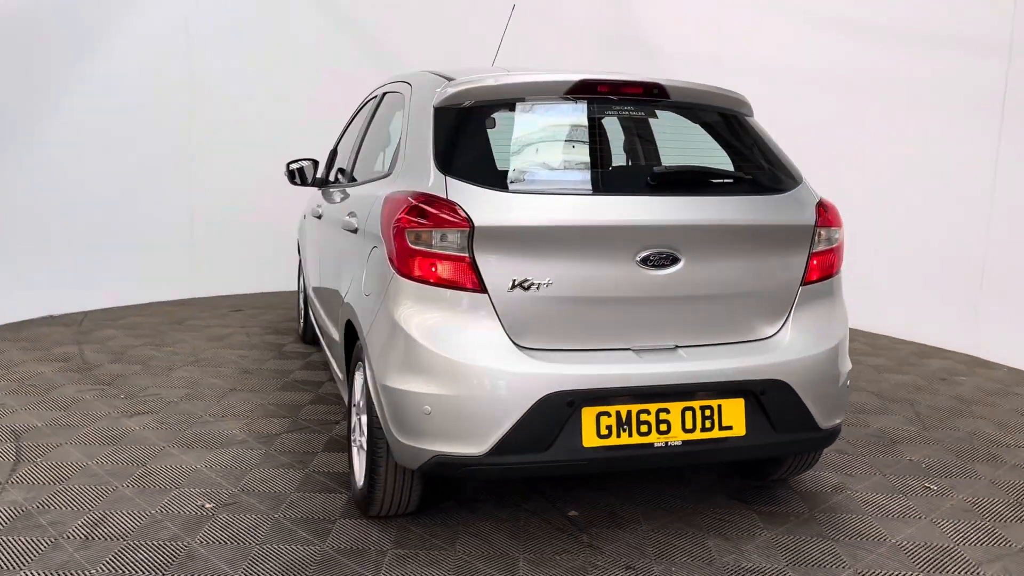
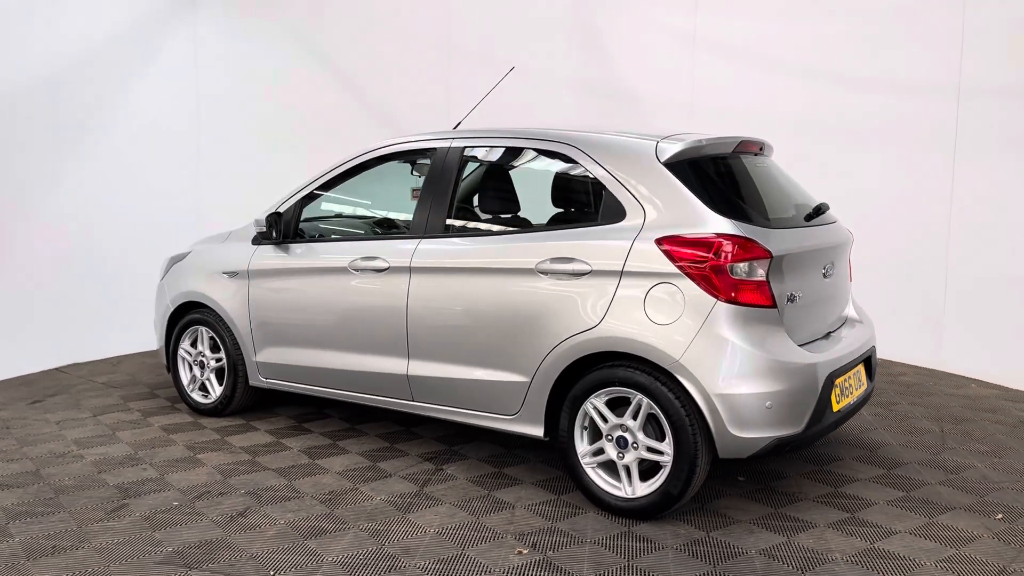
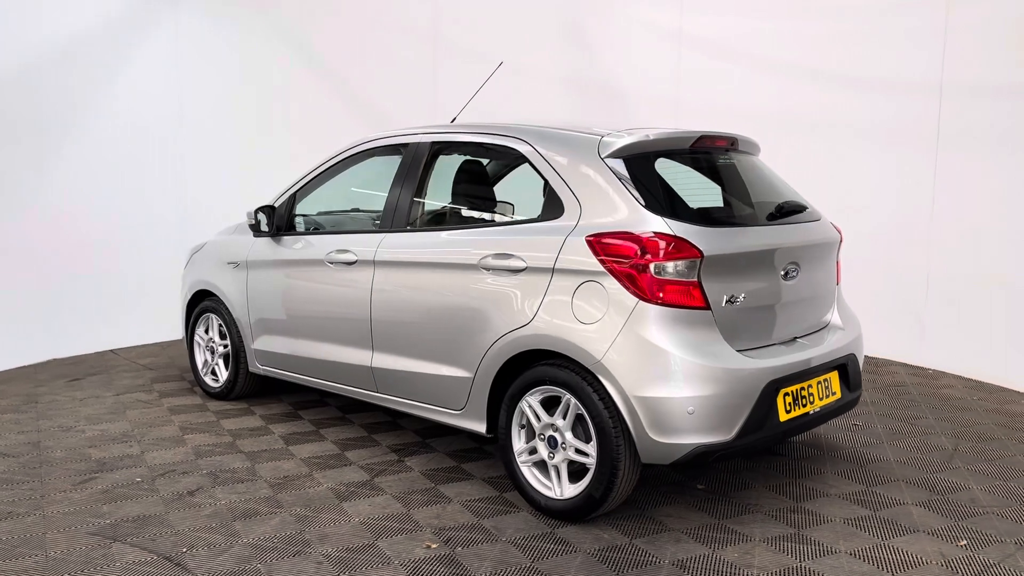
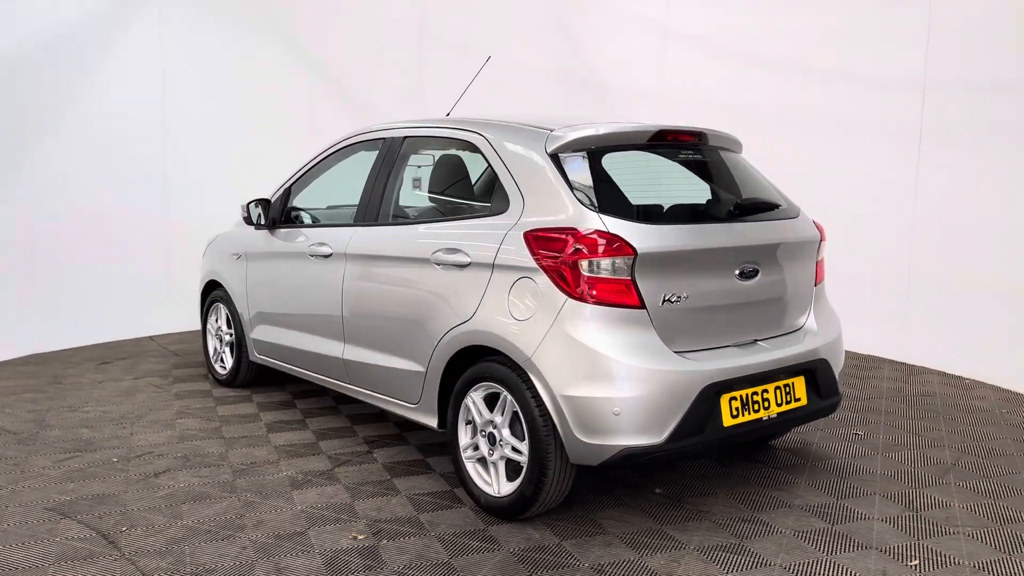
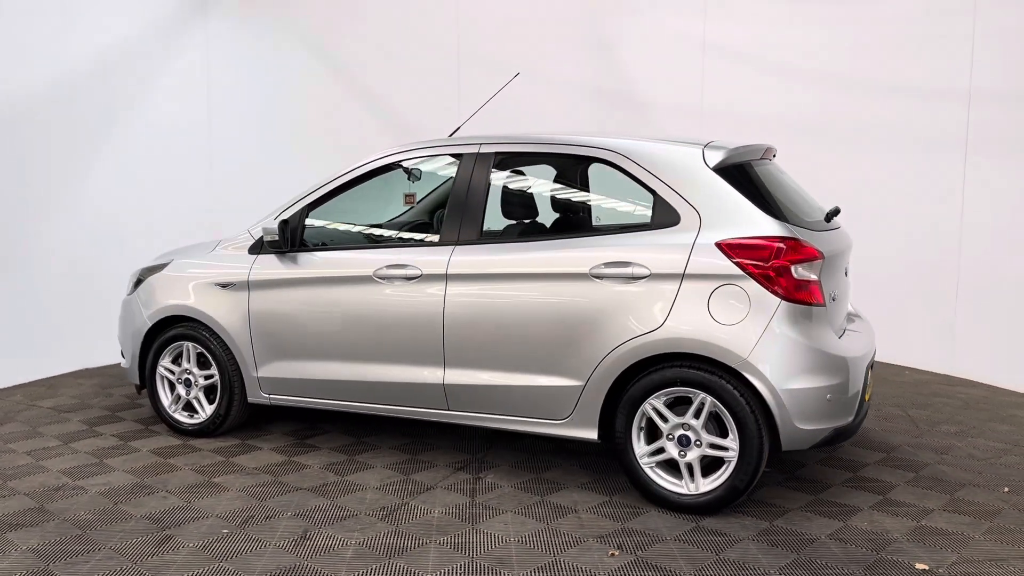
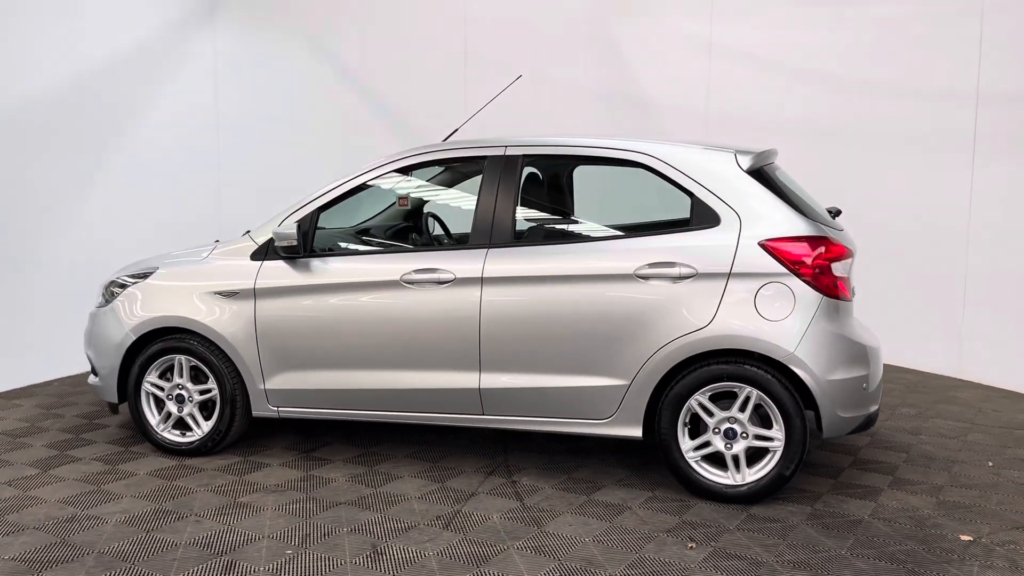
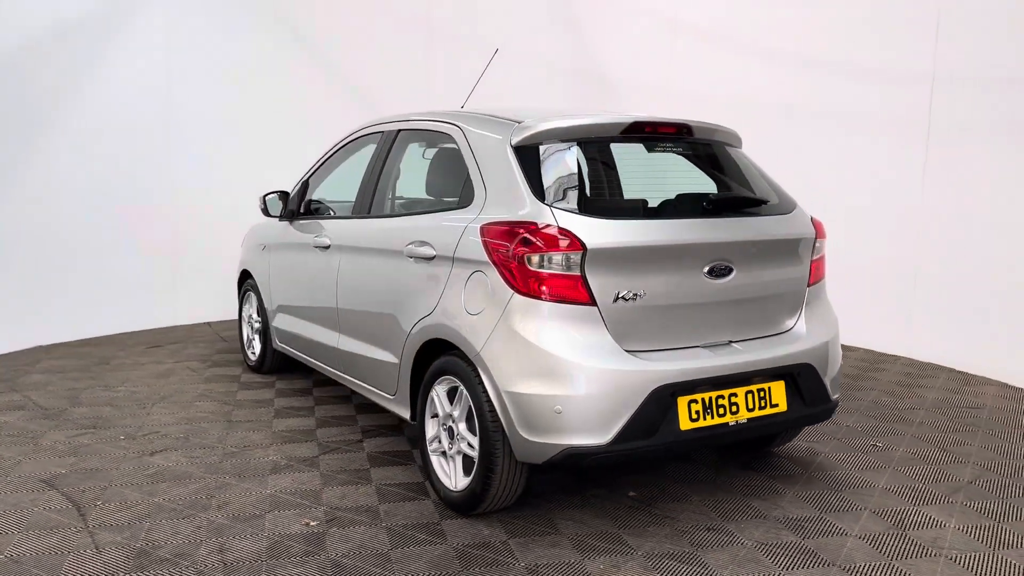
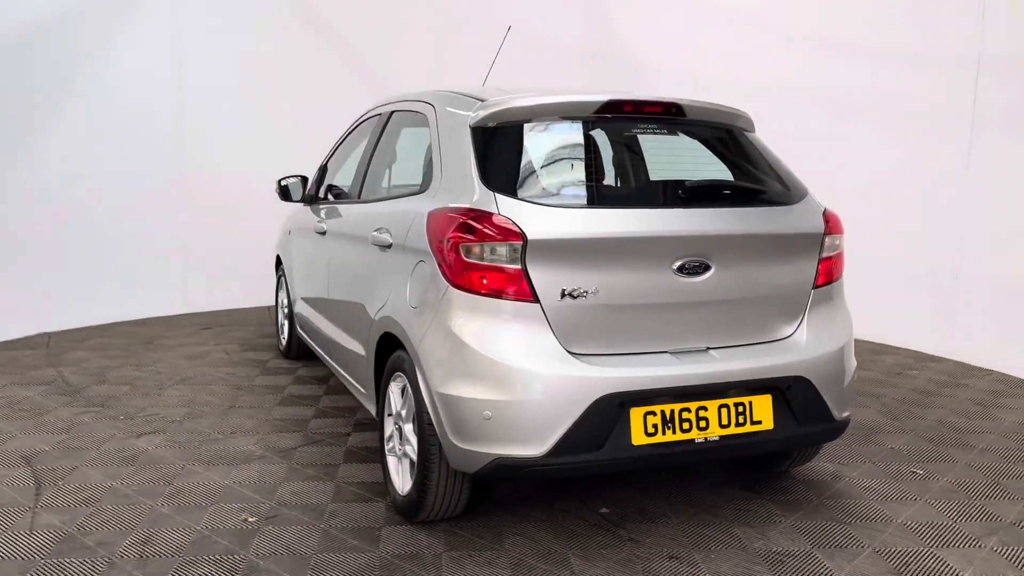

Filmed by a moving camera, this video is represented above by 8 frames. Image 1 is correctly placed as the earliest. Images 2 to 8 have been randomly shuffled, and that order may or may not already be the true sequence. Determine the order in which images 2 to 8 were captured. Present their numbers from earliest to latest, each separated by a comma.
8, 7, 4, 3, 2, 5, 6
